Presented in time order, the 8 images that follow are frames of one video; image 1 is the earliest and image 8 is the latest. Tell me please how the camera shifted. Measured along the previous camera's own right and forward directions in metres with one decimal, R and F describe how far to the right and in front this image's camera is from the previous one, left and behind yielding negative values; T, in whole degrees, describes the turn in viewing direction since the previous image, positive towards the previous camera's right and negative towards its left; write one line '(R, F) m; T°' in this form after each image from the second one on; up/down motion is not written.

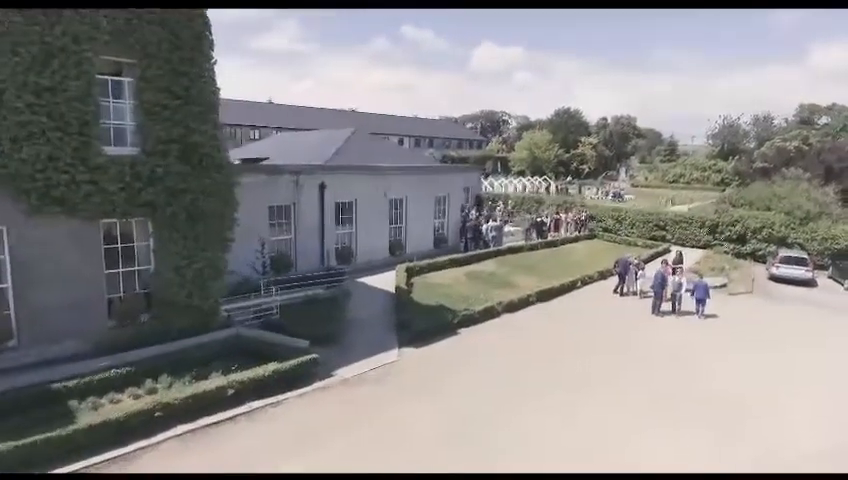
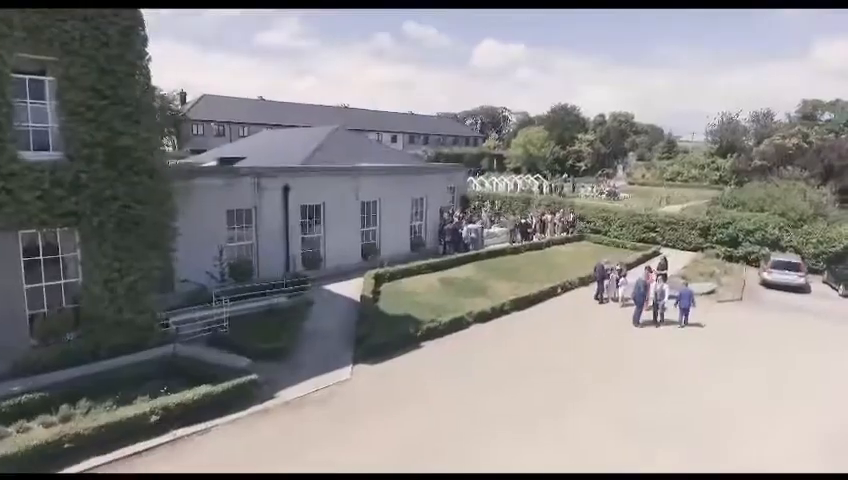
(+1.0, +0.8) m; 0°
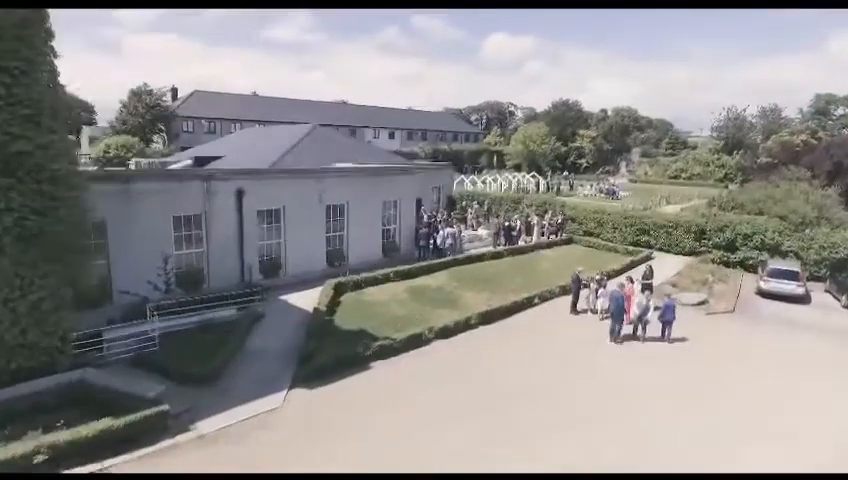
(+1.3, +1.0) m; -1°
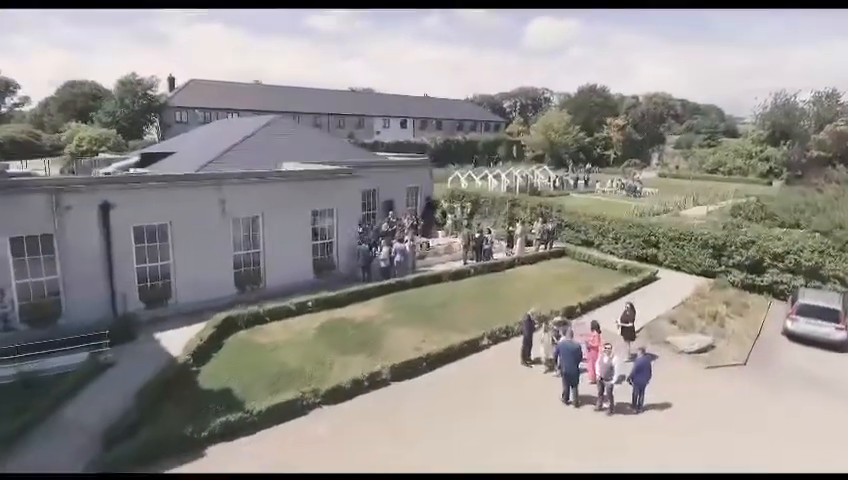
(+2.9, +3.2) m; -4°
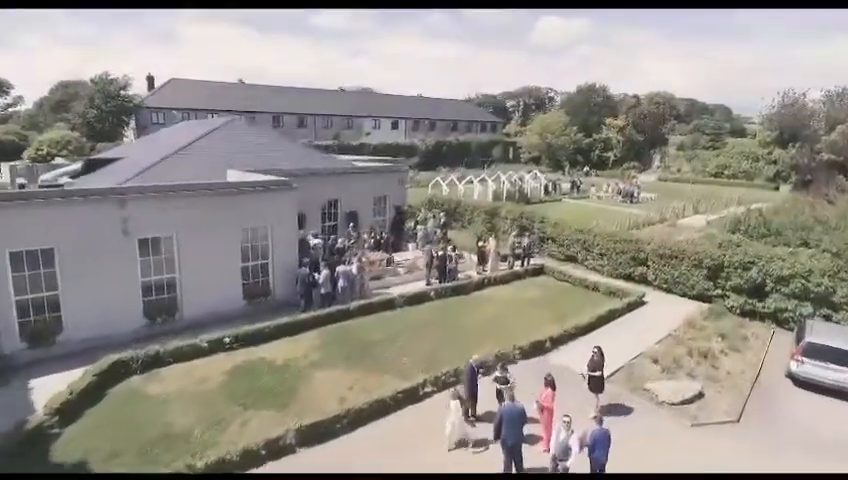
(+1.5, +1.9) m; -1°
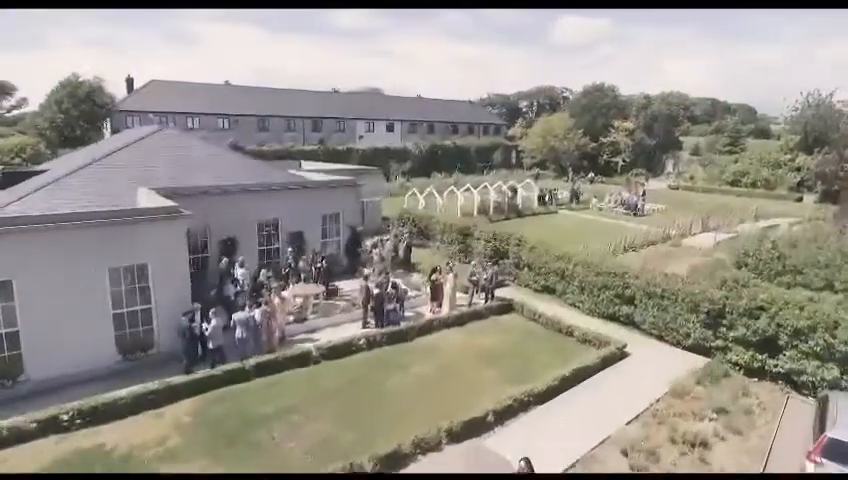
(+2.1, +2.7) m; -2°
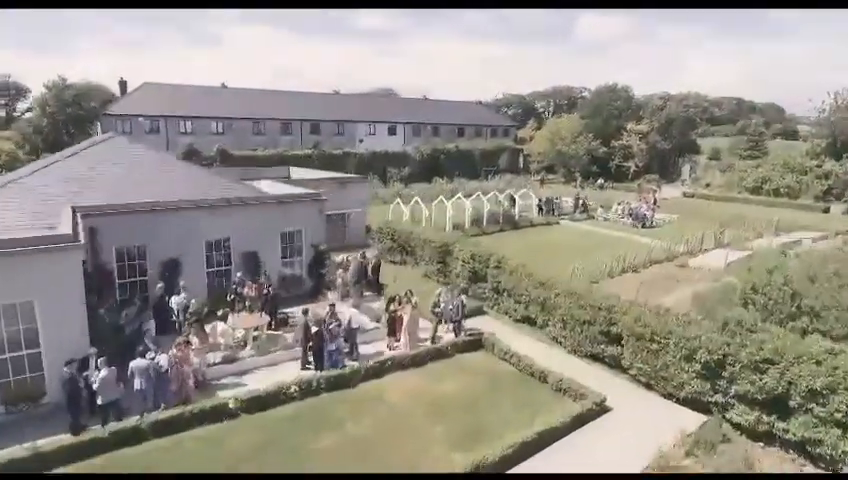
(+1.6, +1.8) m; -2°
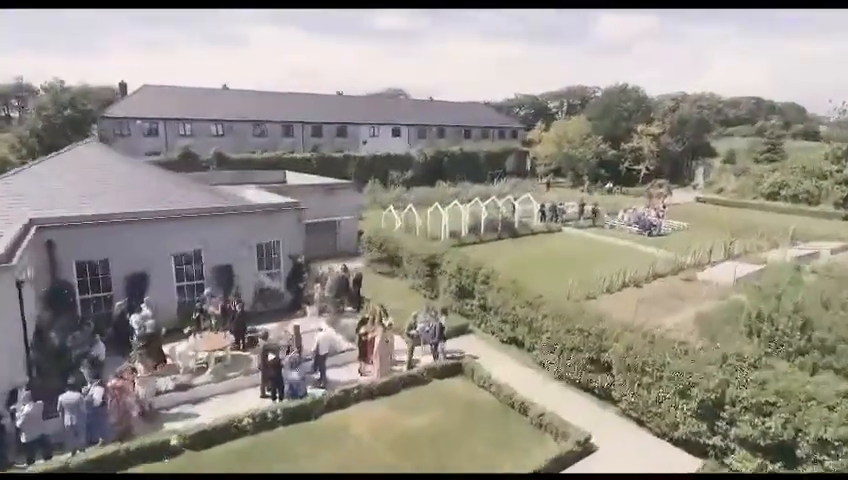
(+0.9, +1.0) m; -2°
